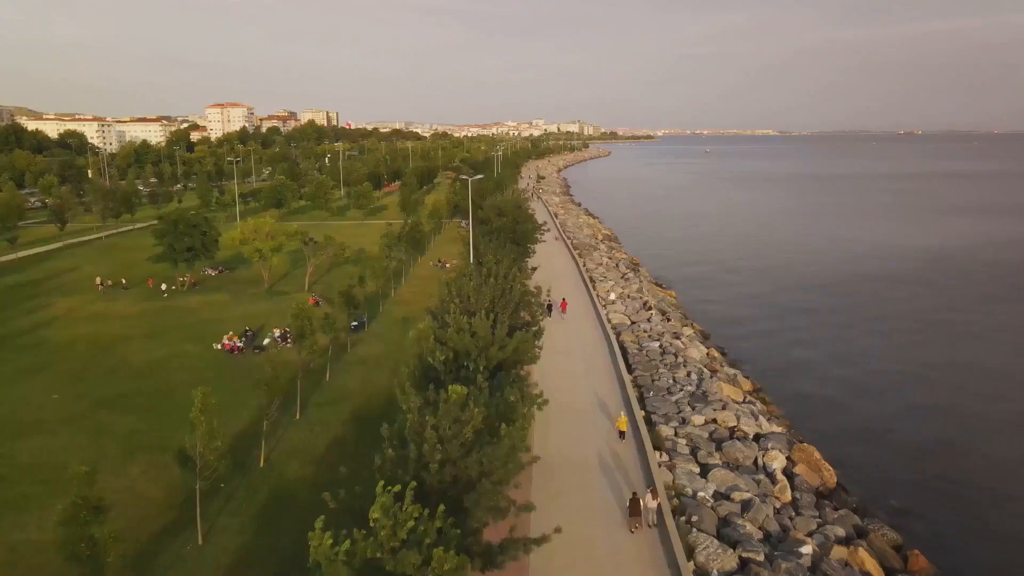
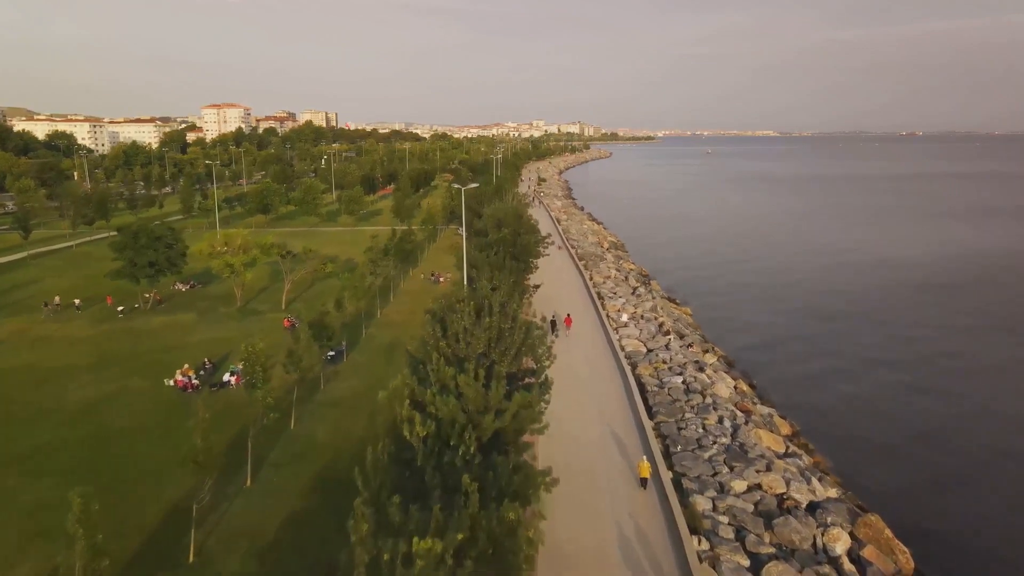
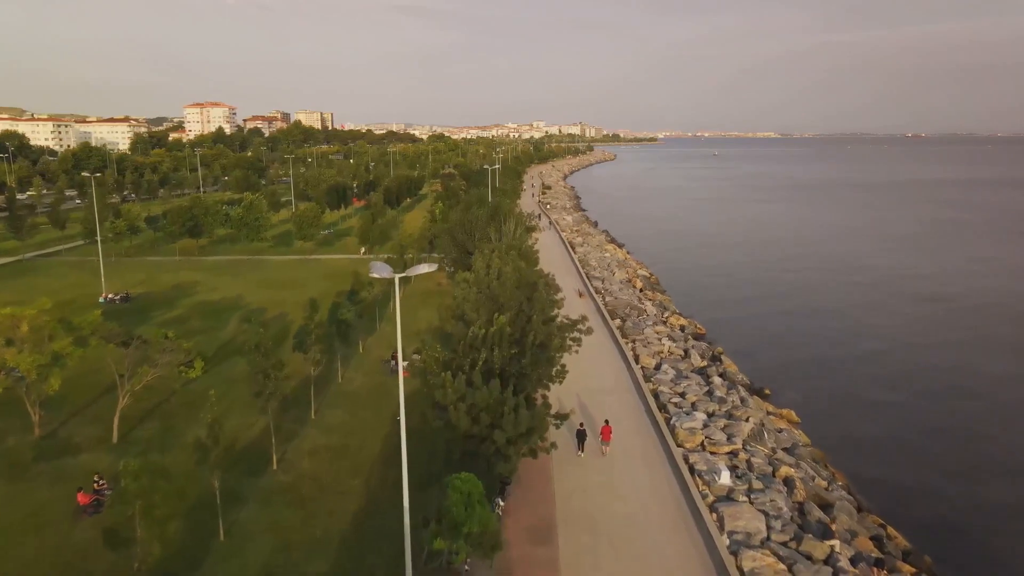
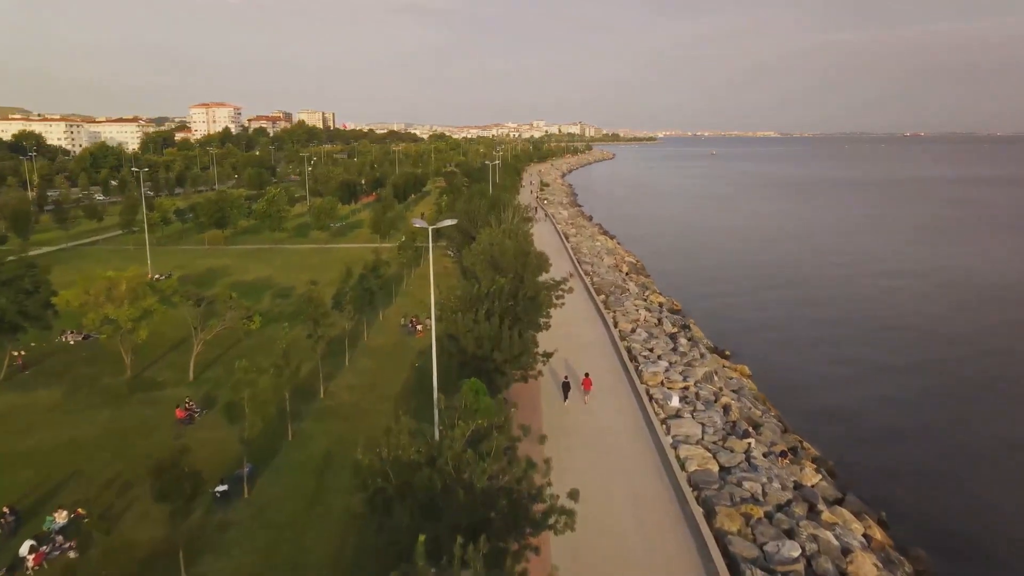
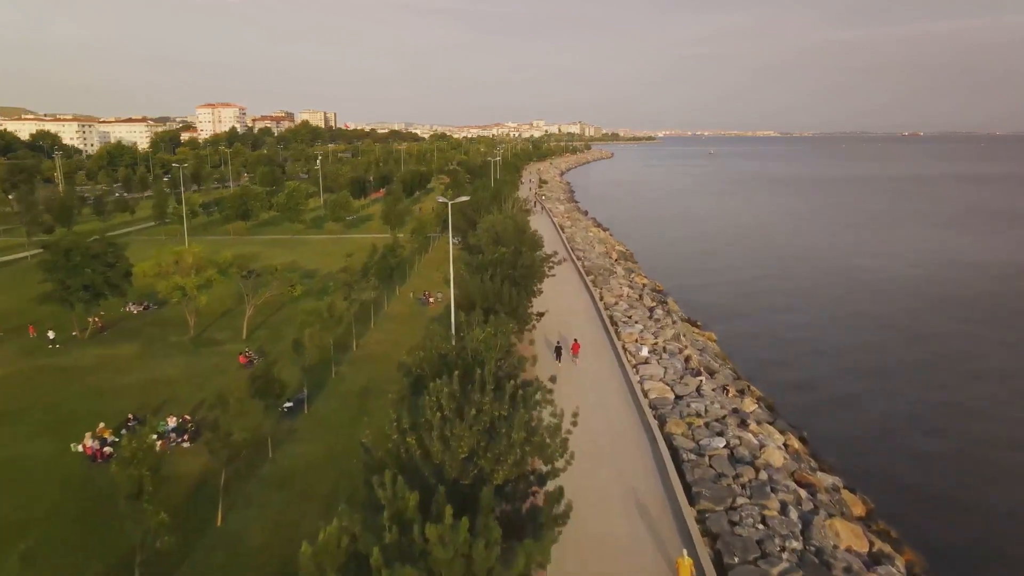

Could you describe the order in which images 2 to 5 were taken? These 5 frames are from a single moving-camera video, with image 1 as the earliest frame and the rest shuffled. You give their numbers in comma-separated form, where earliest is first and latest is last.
2, 5, 4, 3
